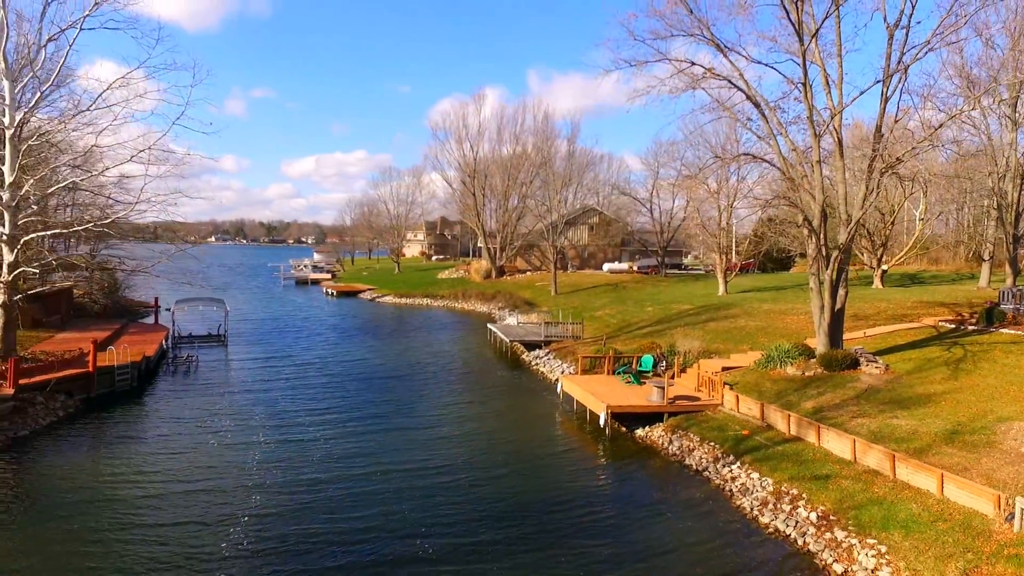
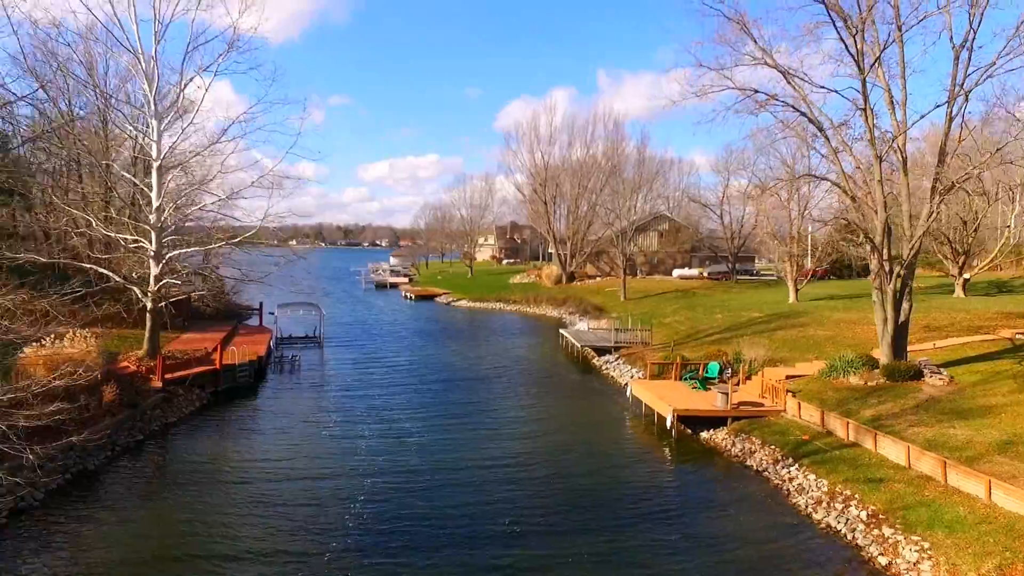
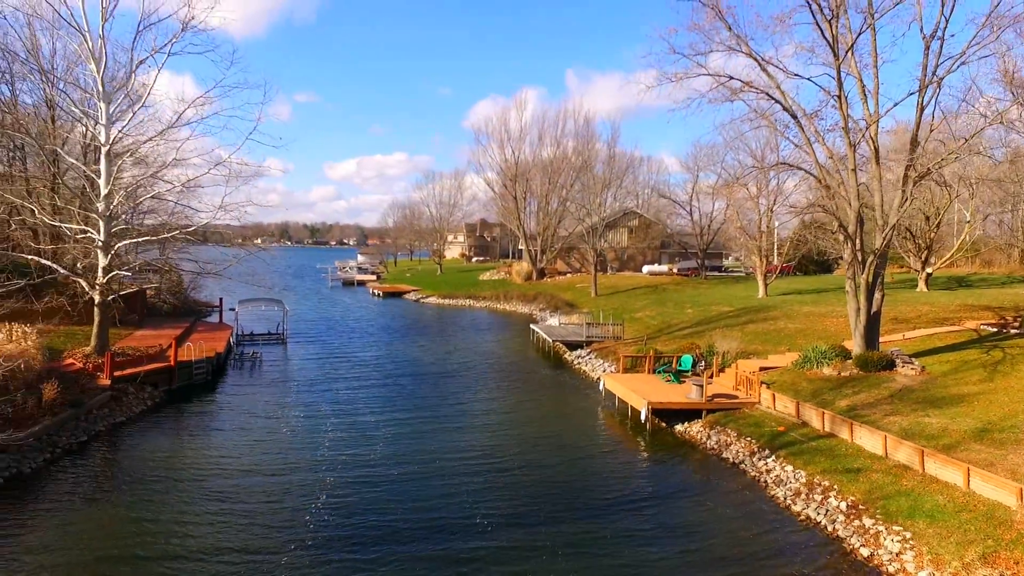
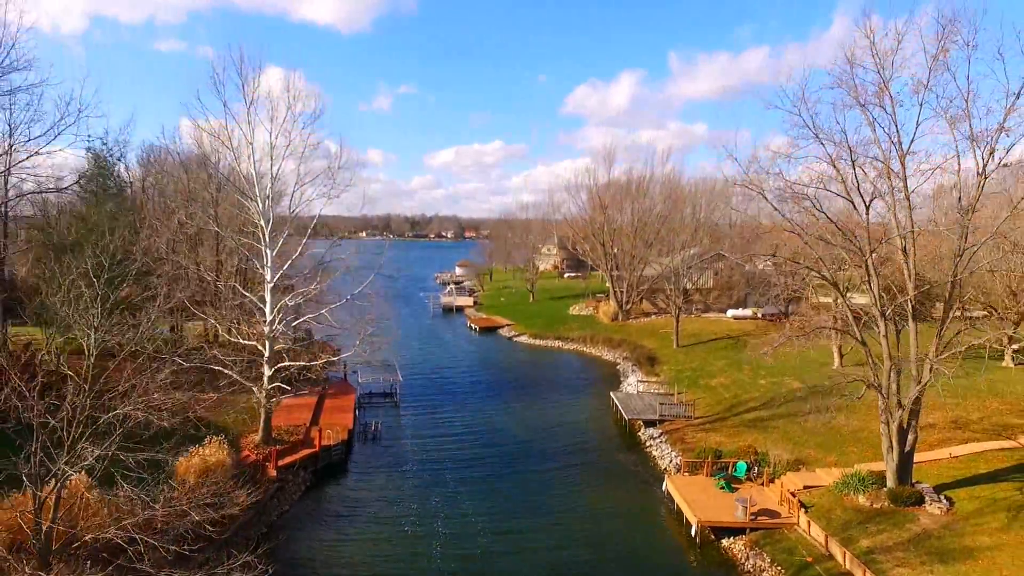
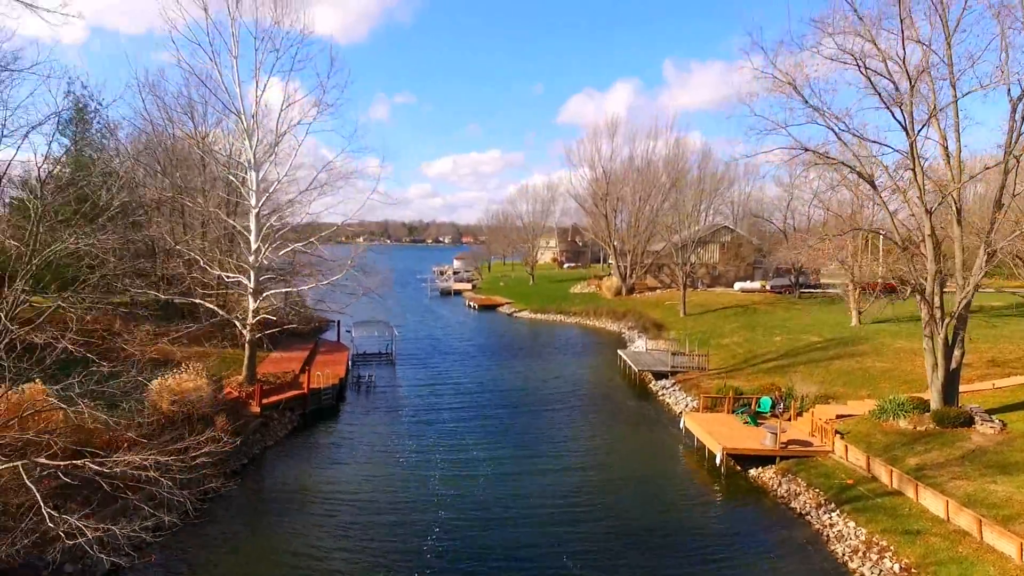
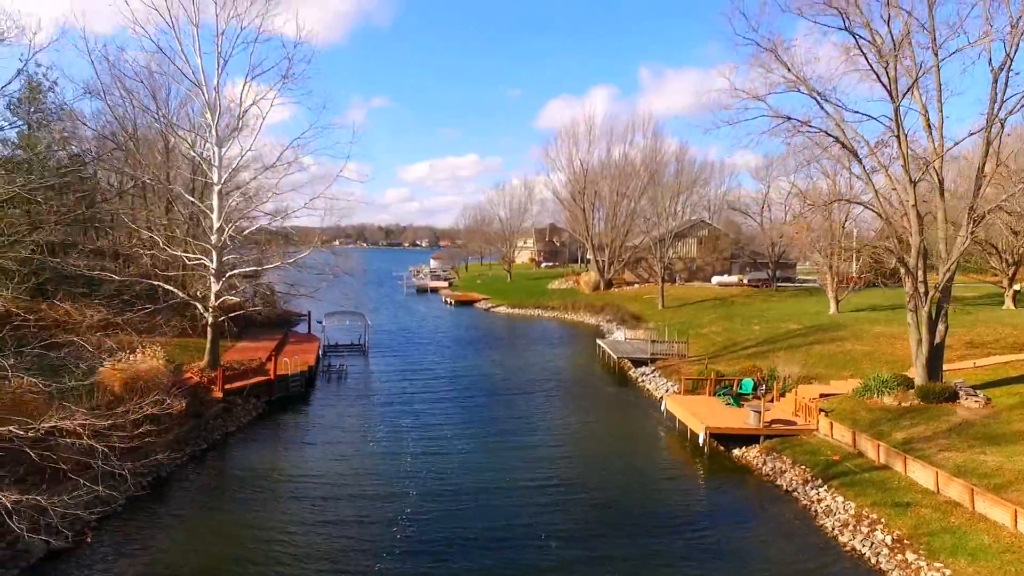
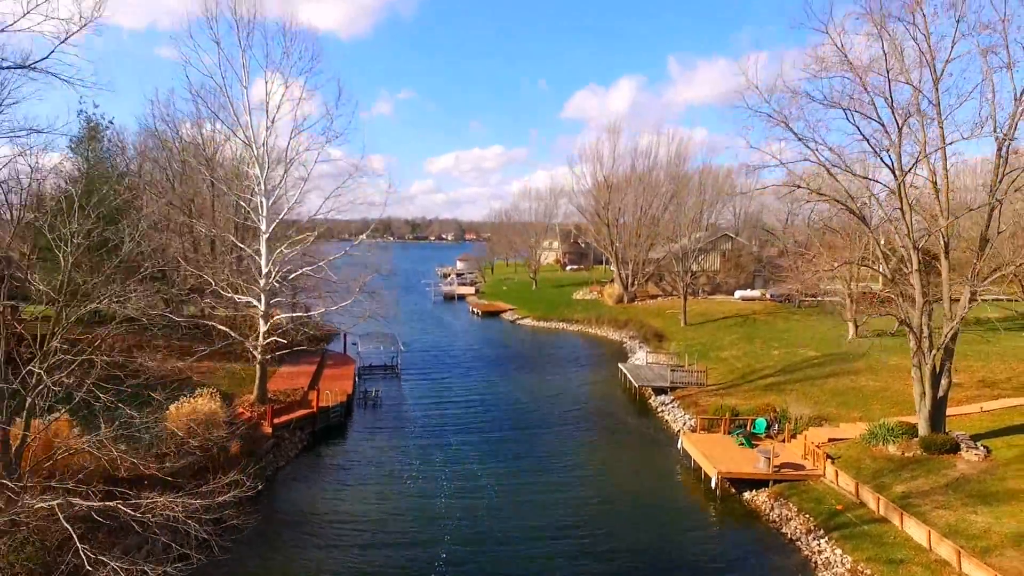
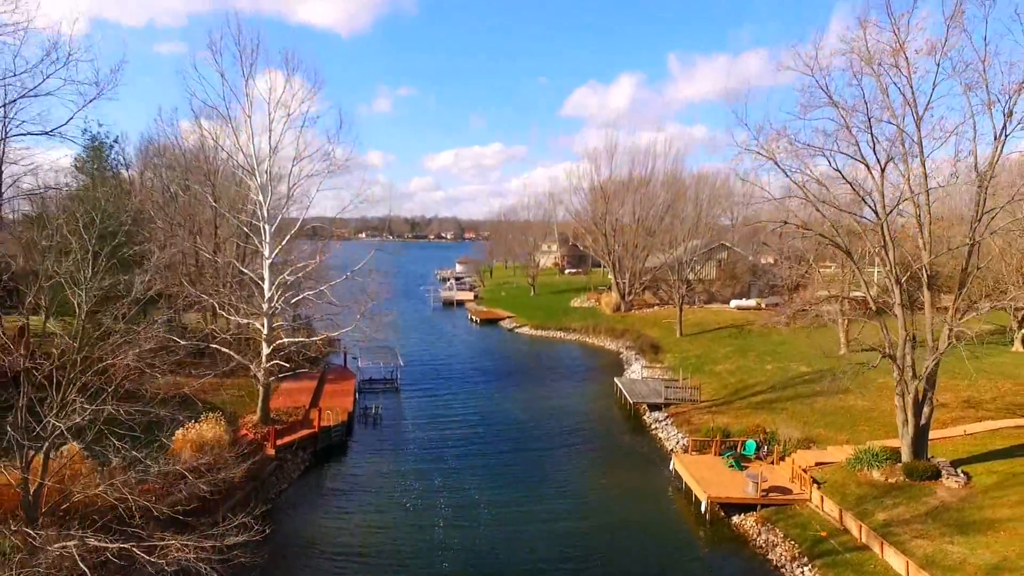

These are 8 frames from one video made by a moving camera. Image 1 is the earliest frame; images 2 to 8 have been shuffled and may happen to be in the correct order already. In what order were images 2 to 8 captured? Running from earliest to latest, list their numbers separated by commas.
3, 2, 6, 5, 7, 8, 4
